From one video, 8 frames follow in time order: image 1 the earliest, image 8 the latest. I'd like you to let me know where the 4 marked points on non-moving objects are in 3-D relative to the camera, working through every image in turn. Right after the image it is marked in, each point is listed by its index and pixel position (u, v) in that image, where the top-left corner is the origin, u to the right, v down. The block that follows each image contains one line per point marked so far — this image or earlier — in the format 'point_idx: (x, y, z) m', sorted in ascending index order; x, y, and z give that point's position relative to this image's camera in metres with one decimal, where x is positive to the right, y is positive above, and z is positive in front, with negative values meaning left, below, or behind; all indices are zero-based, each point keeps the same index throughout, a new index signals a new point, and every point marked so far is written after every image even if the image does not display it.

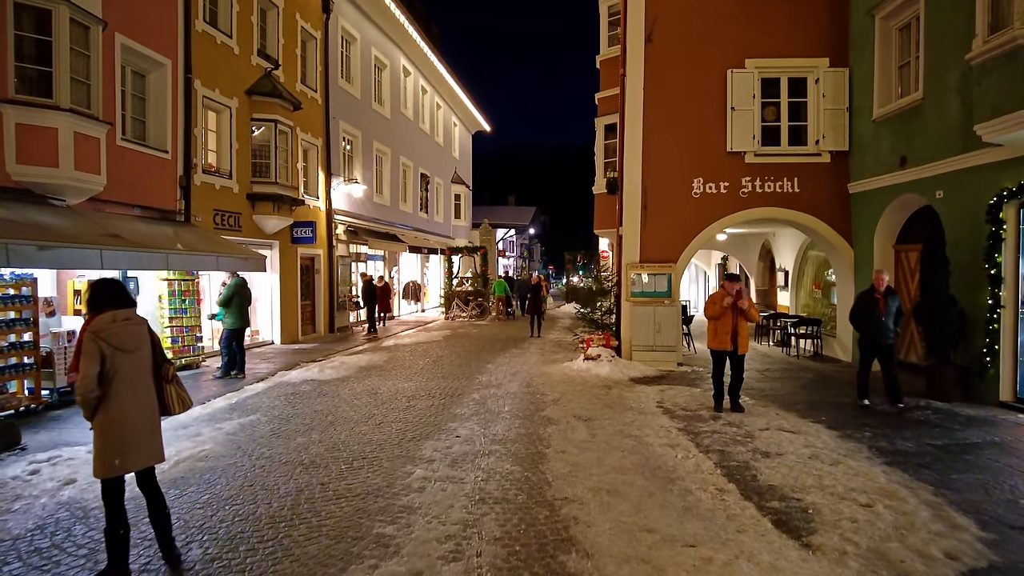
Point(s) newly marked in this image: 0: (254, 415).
0: (-3.3, -1.6, +8.3) m
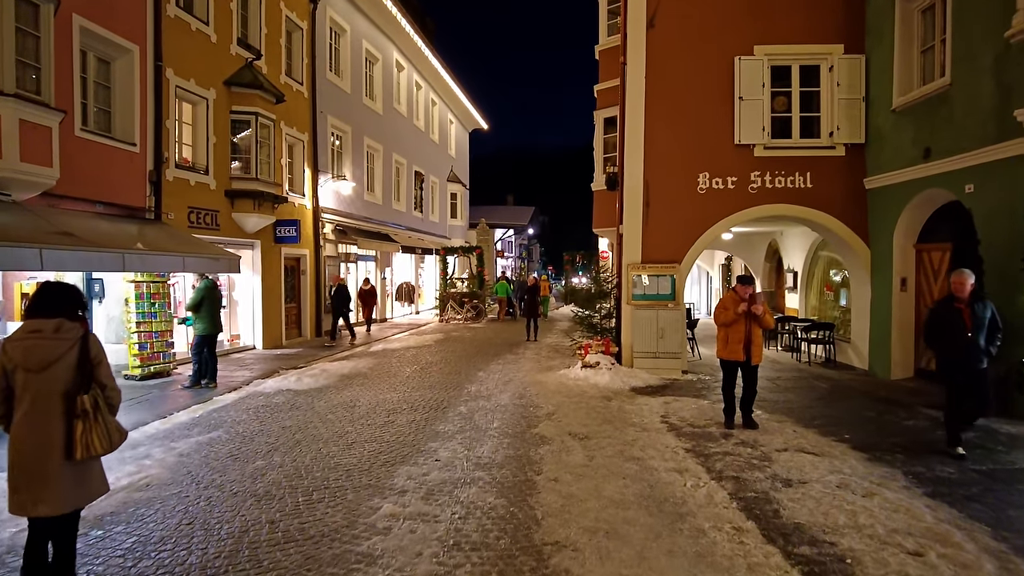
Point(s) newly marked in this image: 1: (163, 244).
0: (-3.4, -1.7, +7.5) m
1: (-5.5, +0.7, +10.0) m
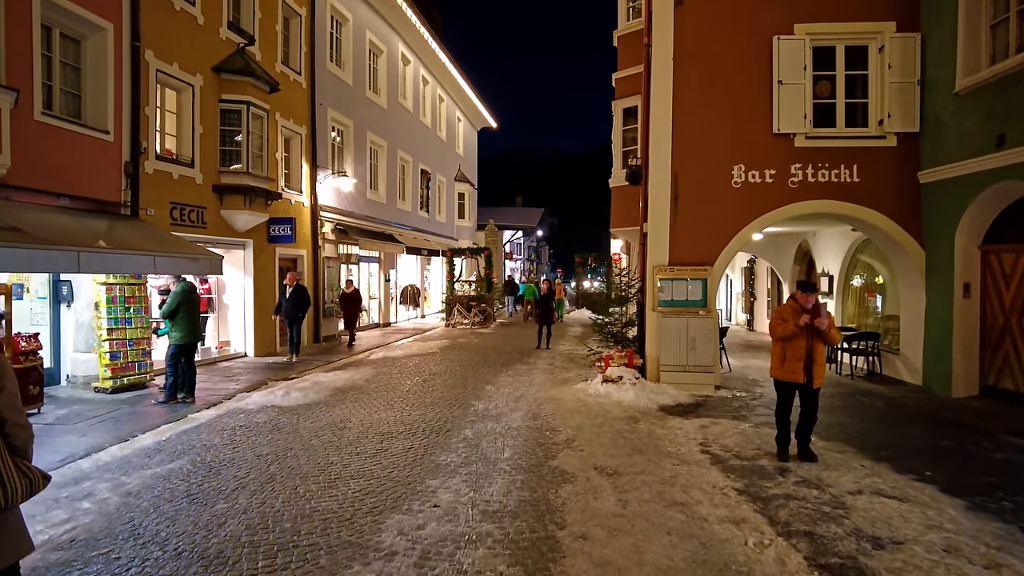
0: (-3.3, -1.7, +6.4) m
1: (-5.3, +0.6, +8.9) m
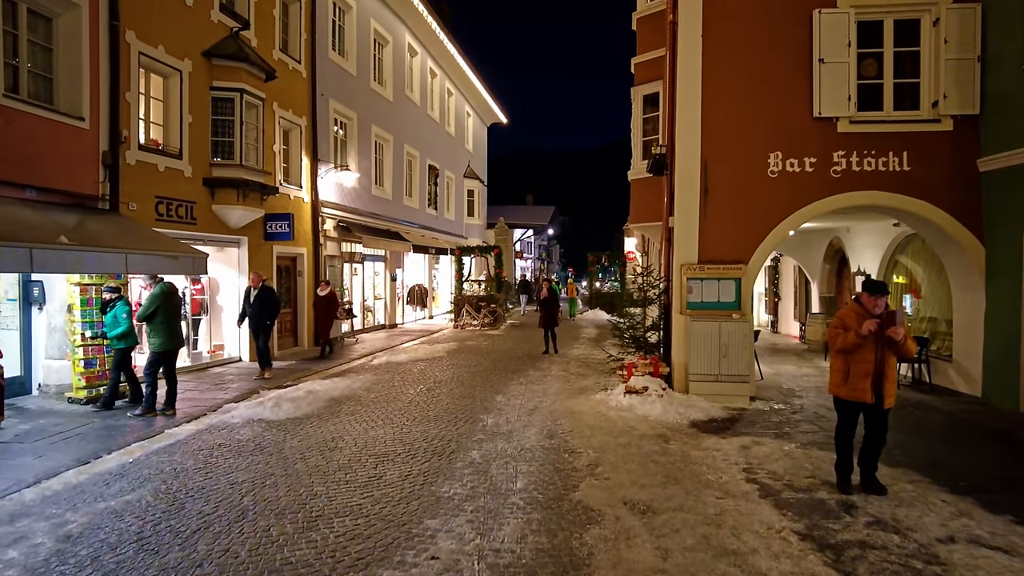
0: (-3.2, -1.7, +5.5) m
1: (-5.1, +0.6, +8.1) m
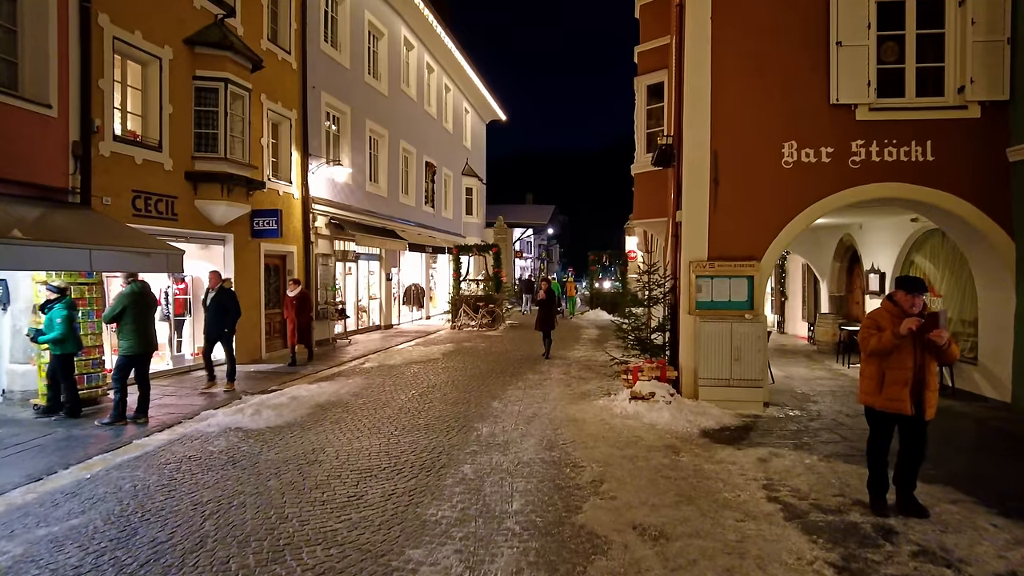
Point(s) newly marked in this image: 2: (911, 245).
0: (-3.2, -1.7, +4.9) m
1: (-5.2, +0.6, +7.5) m
2: (+7.3, +0.8, +11.7) m
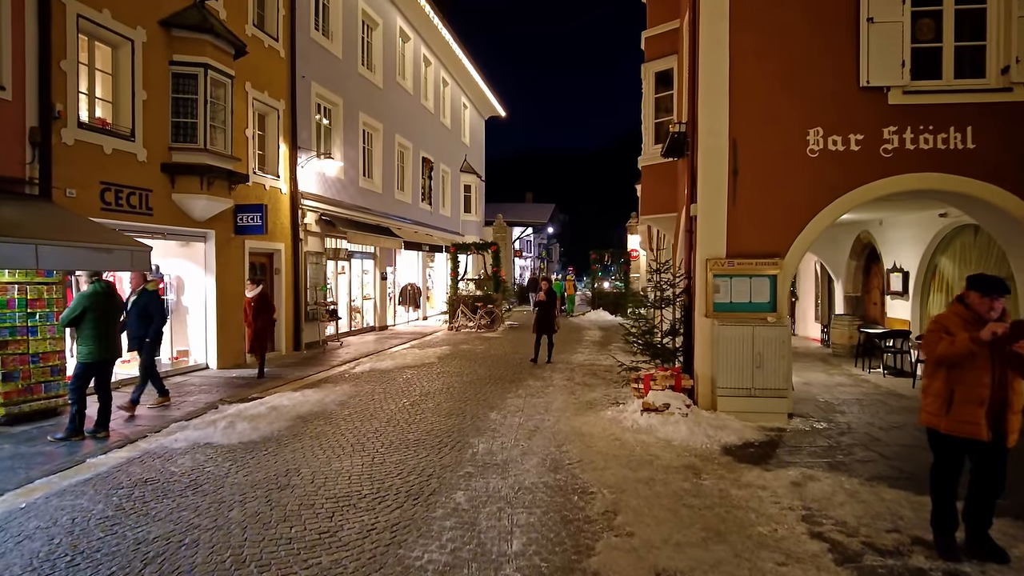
0: (-3.2, -1.7, +4.2) m
1: (-5.2, +0.6, +6.7) m
2: (+7.3, +0.8, +11.0) m
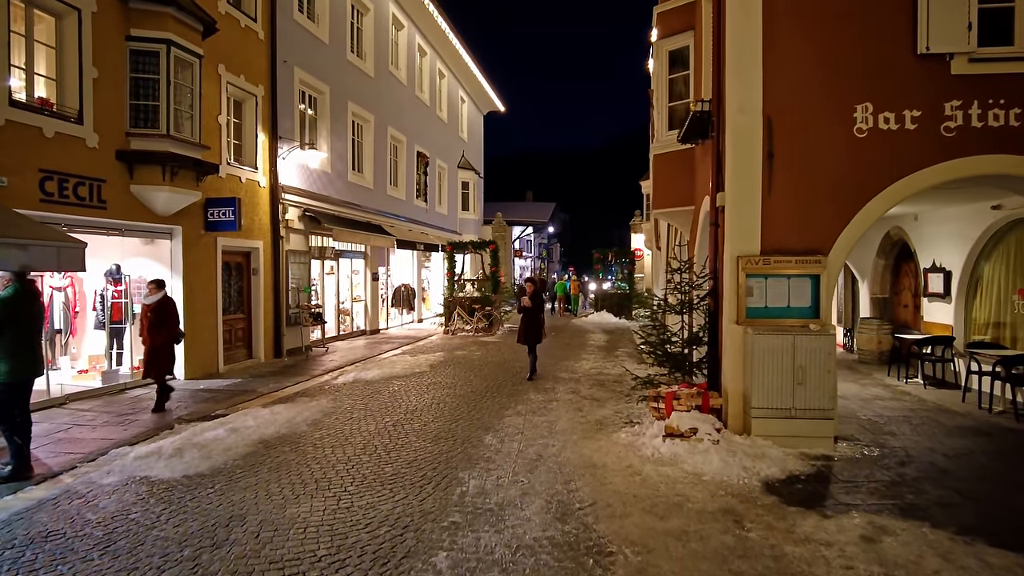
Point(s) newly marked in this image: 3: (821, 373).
0: (-3.2, -1.8, +3.0) m
1: (-5.2, +0.6, +5.6) m
2: (+7.2, +0.8, +9.8) m
3: (+3.1, -0.9, +6.6) m
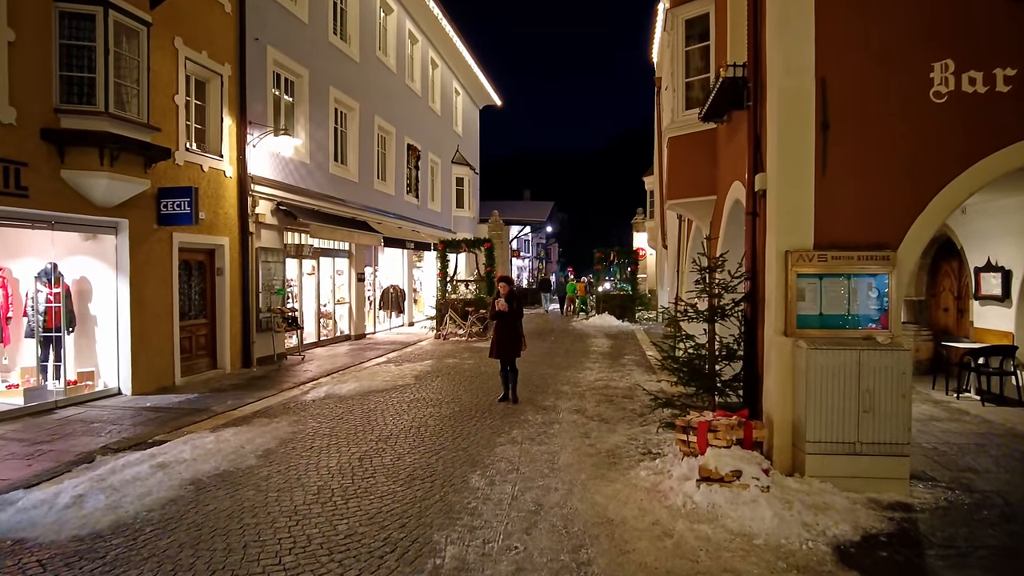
0: (-3.3, -1.8, +1.6) m
1: (-5.2, +0.6, +4.2) m
2: (+7.2, +0.8, +8.5) m
3: (+3.1, -0.9, +5.2) m
